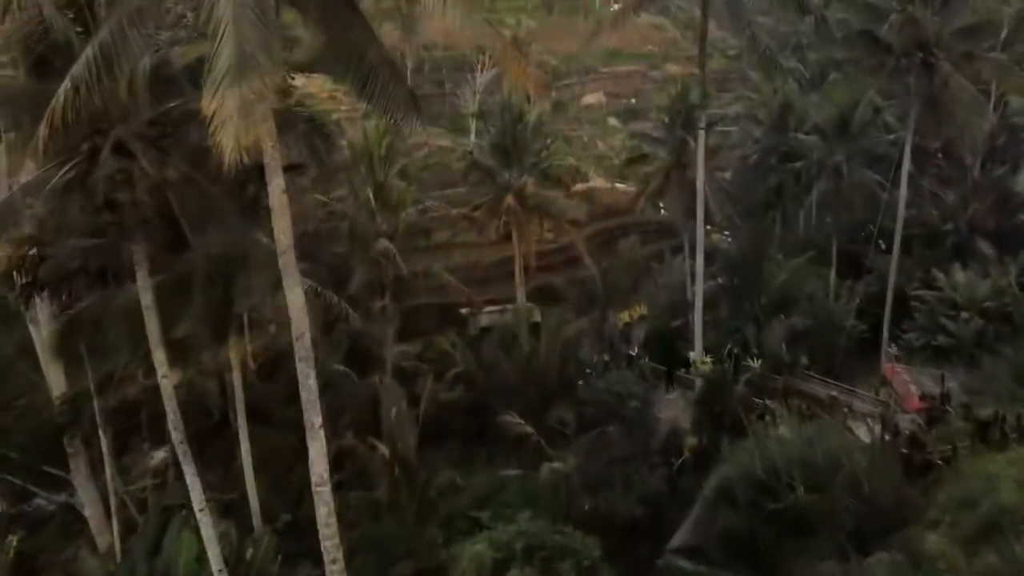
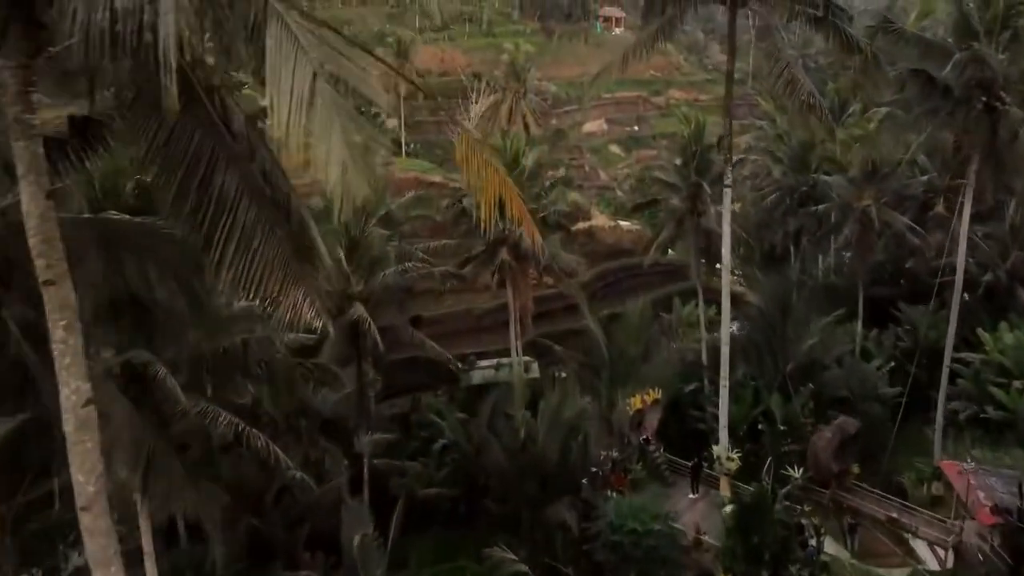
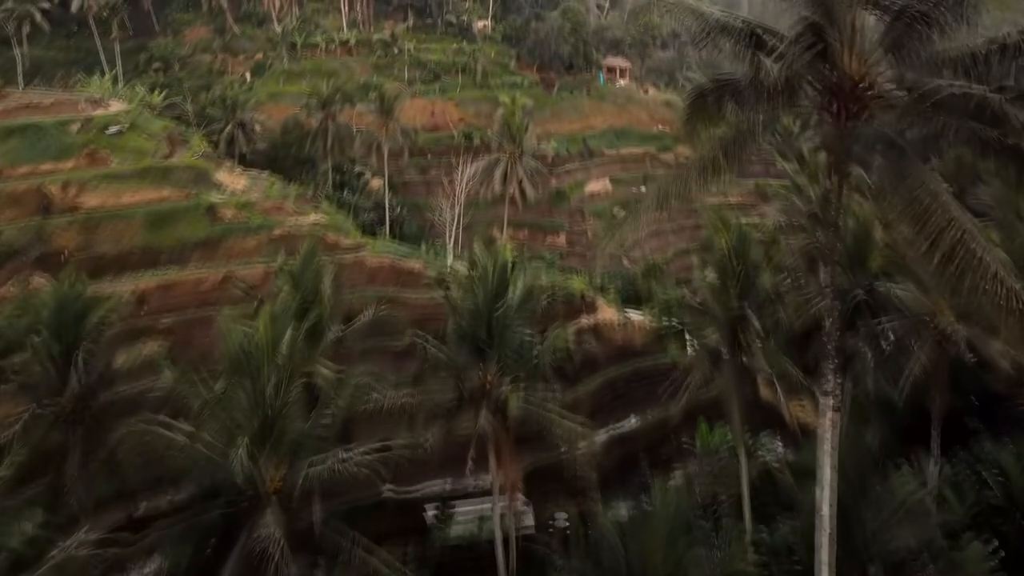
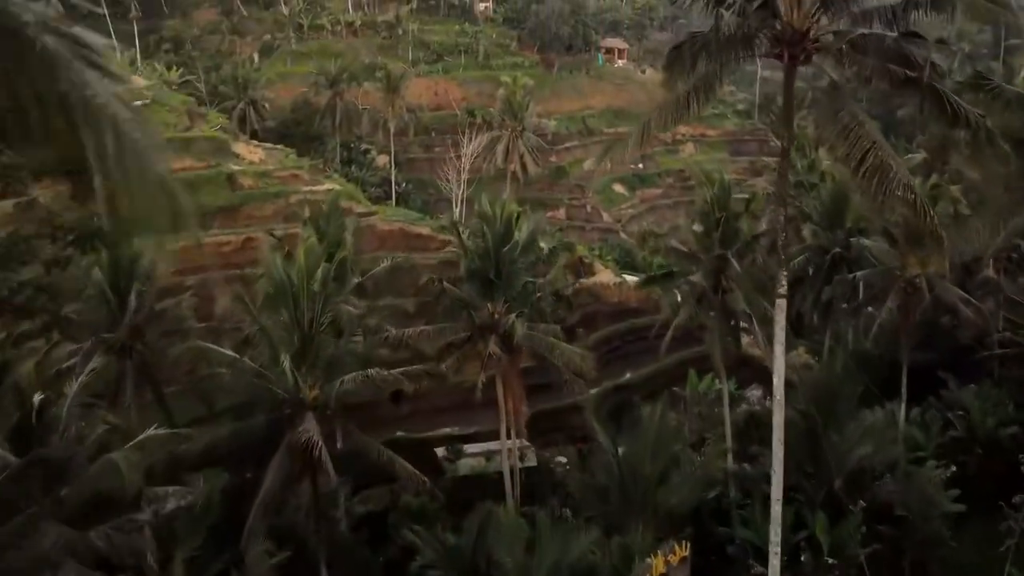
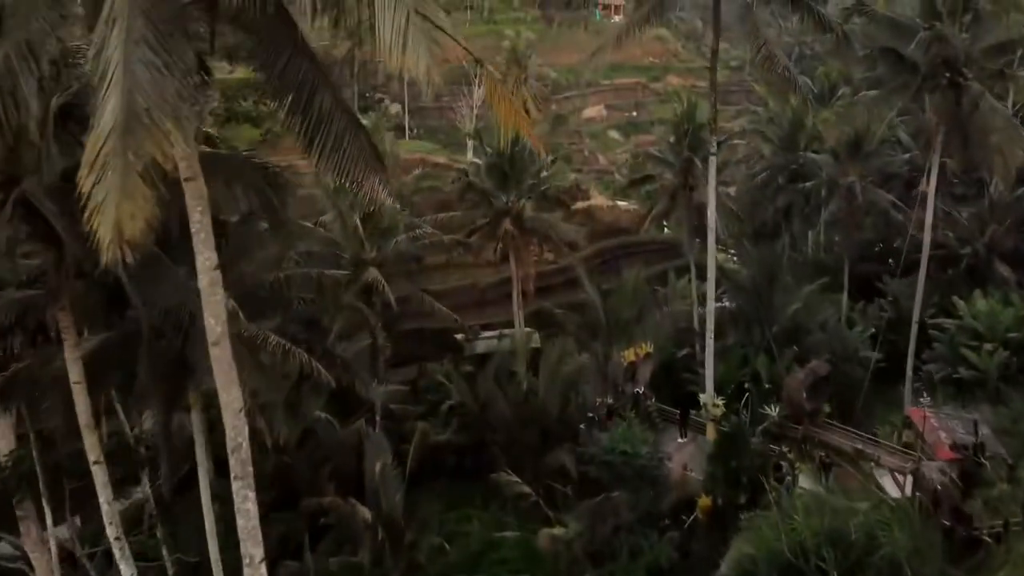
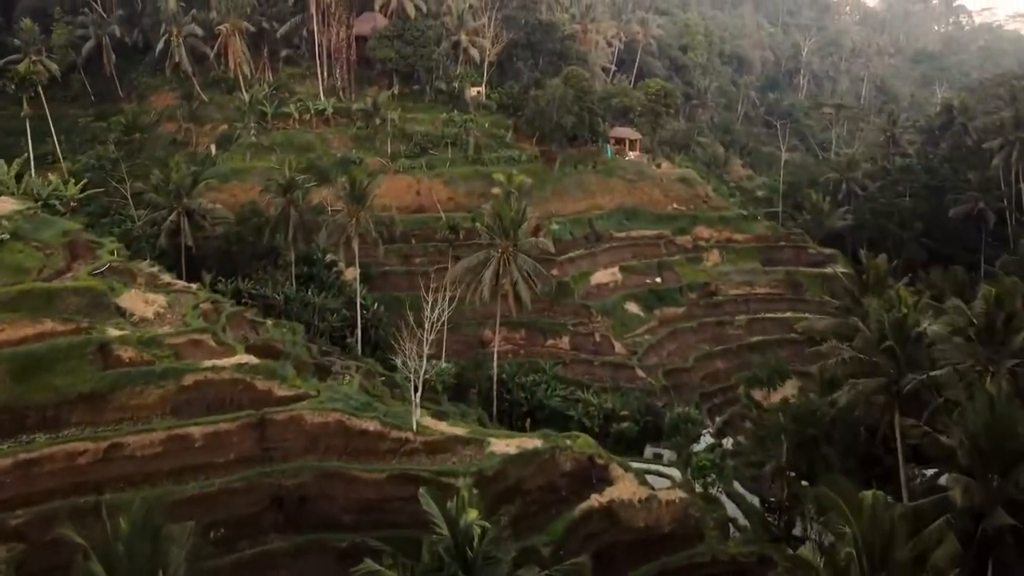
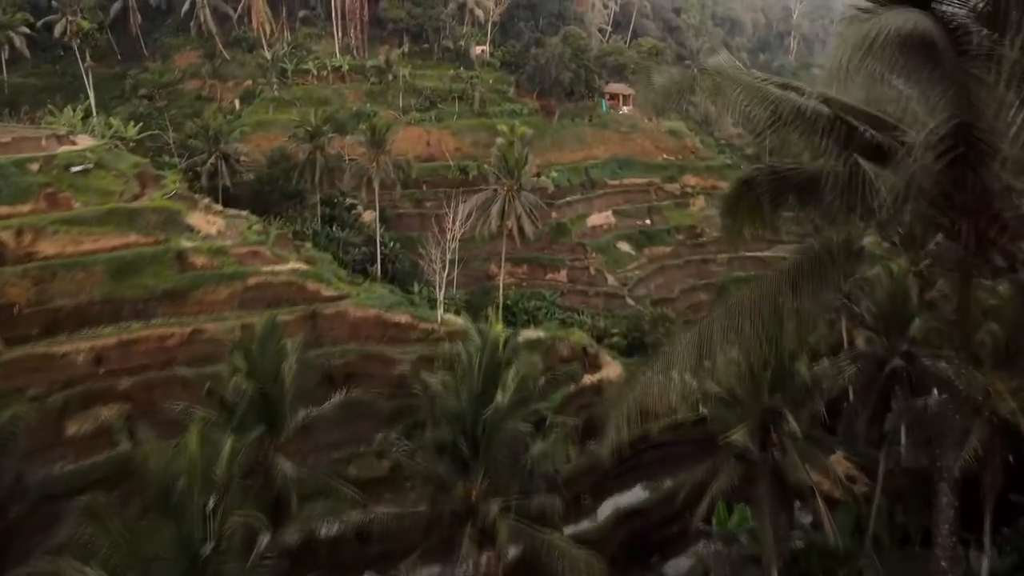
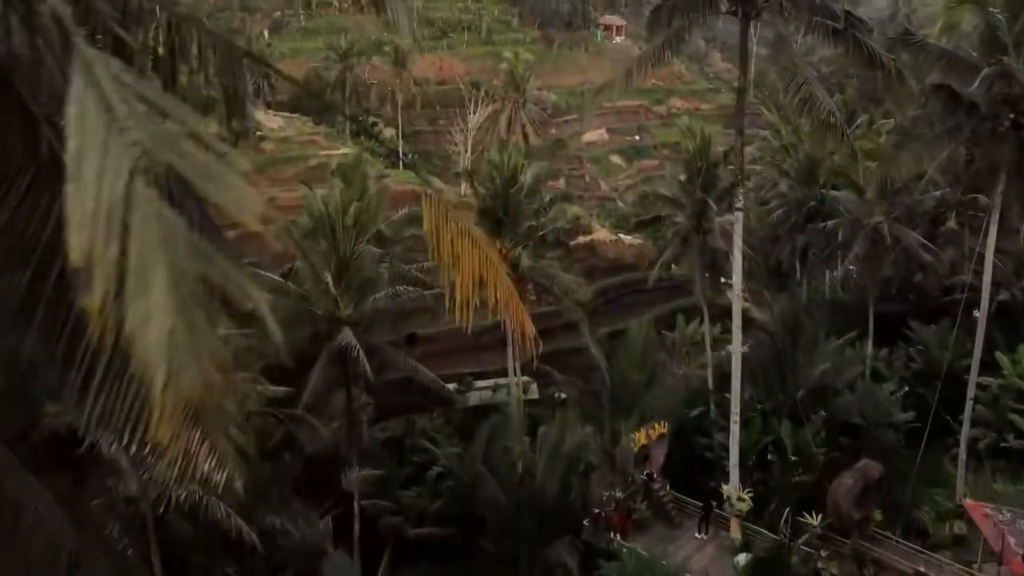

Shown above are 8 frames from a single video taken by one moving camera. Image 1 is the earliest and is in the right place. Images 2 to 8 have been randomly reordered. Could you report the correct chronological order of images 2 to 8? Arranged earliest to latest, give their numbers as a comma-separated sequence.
5, 2, 8, 4, 3, 7, 6
